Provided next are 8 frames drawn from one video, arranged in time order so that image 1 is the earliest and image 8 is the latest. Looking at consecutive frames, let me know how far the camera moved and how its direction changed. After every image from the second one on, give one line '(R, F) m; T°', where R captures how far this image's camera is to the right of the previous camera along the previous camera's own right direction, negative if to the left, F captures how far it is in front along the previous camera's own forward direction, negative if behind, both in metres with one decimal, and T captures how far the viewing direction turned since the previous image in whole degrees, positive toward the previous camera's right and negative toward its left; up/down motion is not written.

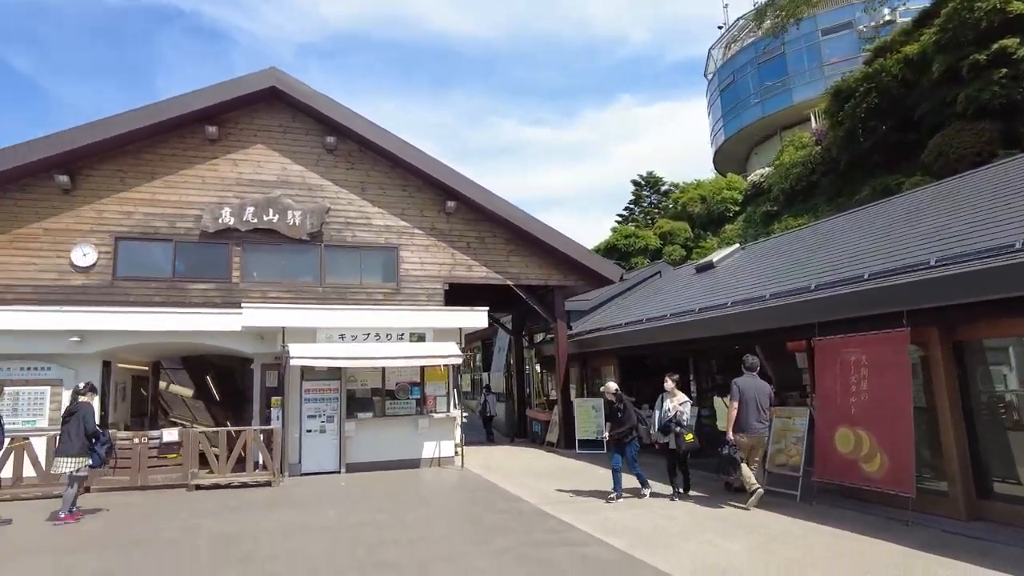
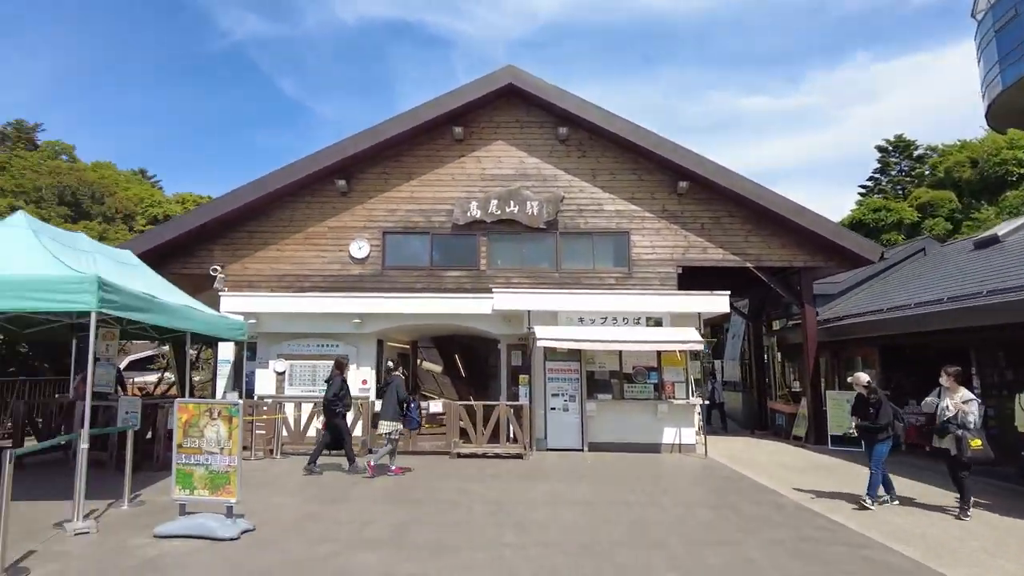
(-0.4, -0.1) m; -19°
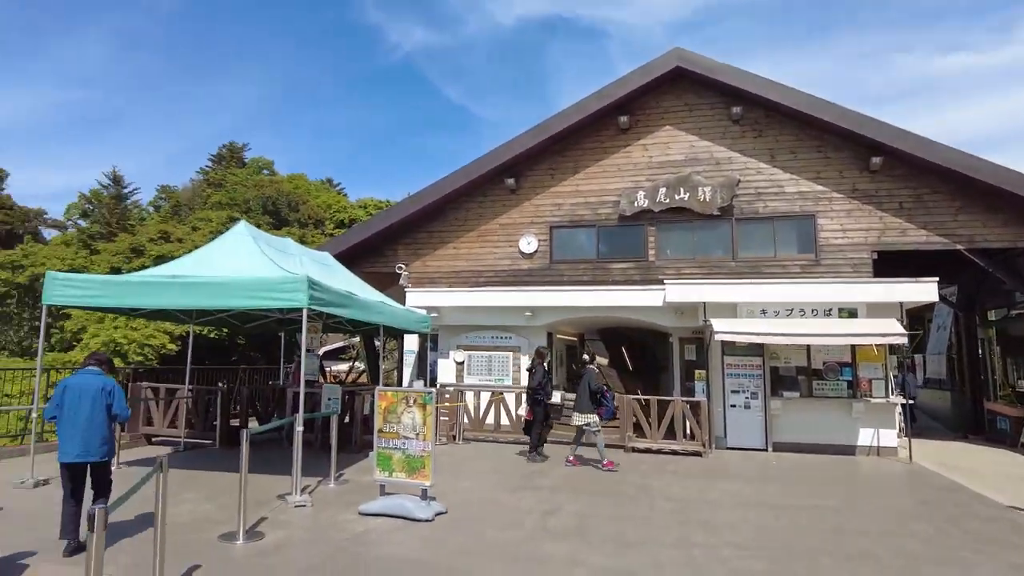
(-0.2, +0.1) m; -14°
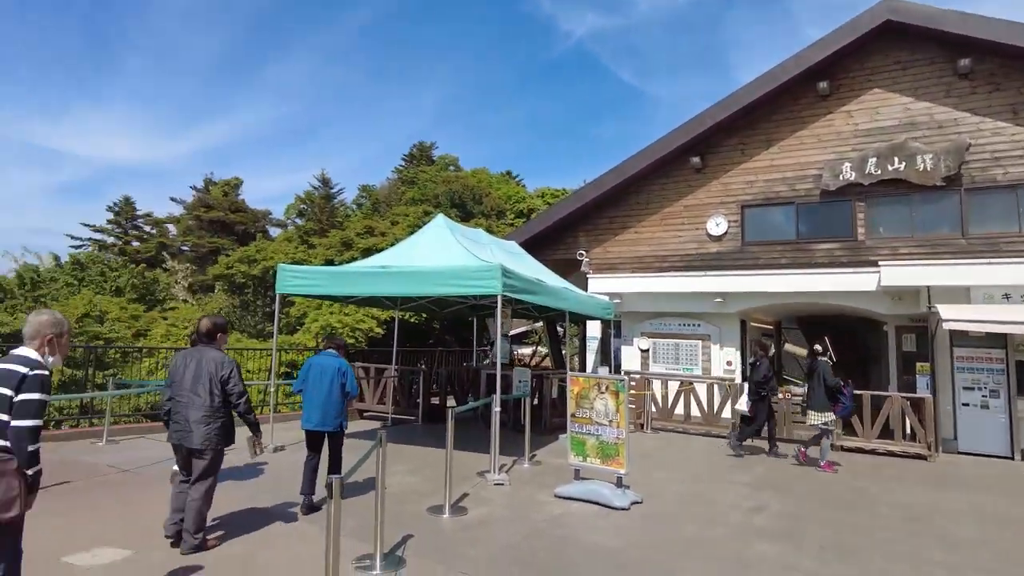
(-0.2, +0.1) m; -15°
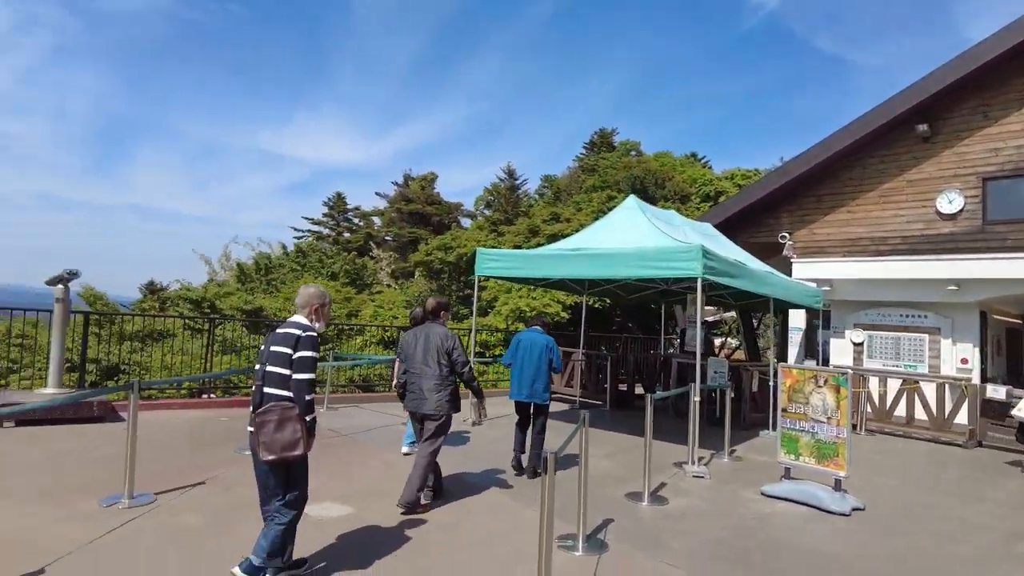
(-0.2, +0.1) m; -15°
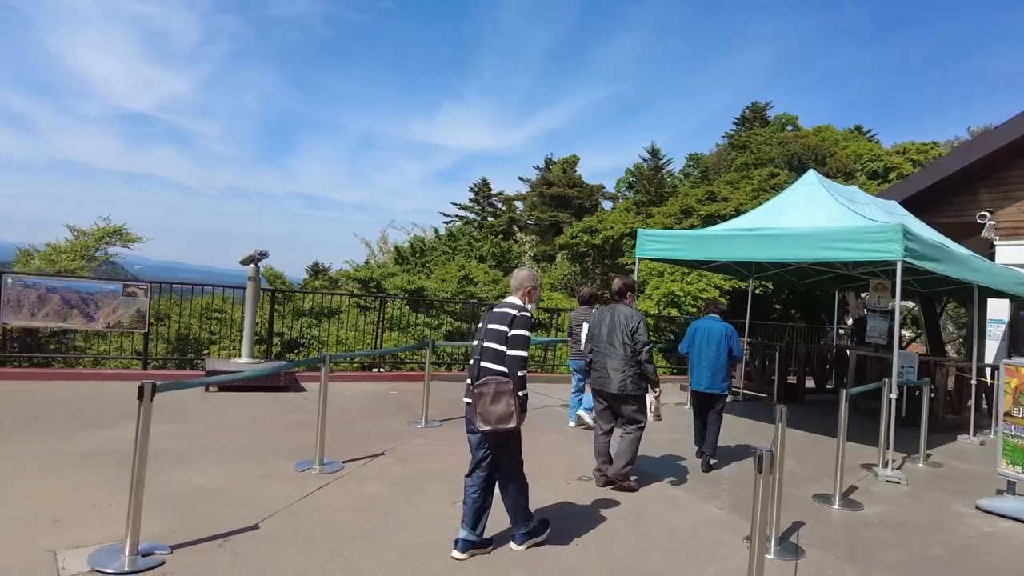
(-0.3, +0.1) m; -12°
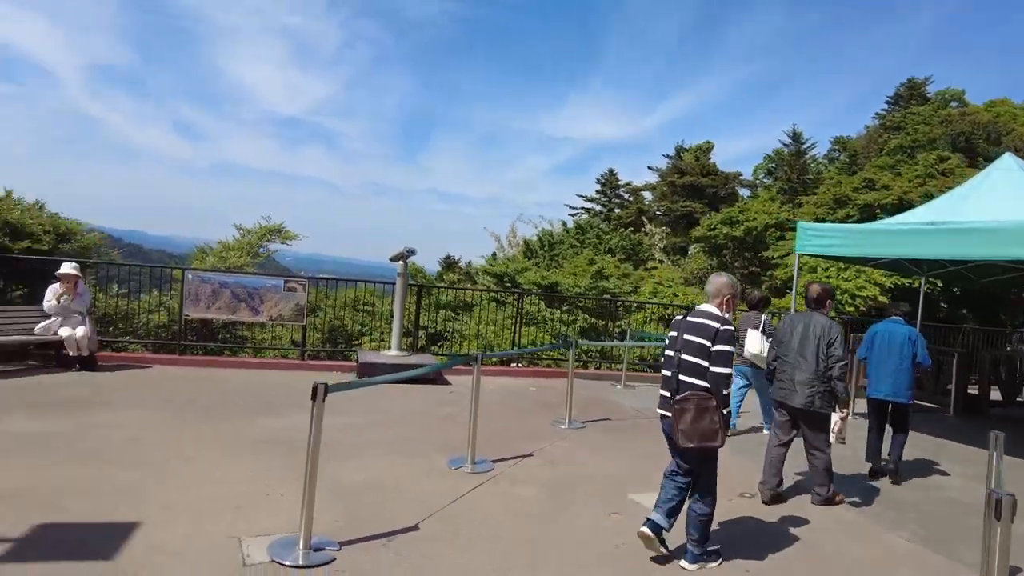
(-0.2, +0.2) m; -11°
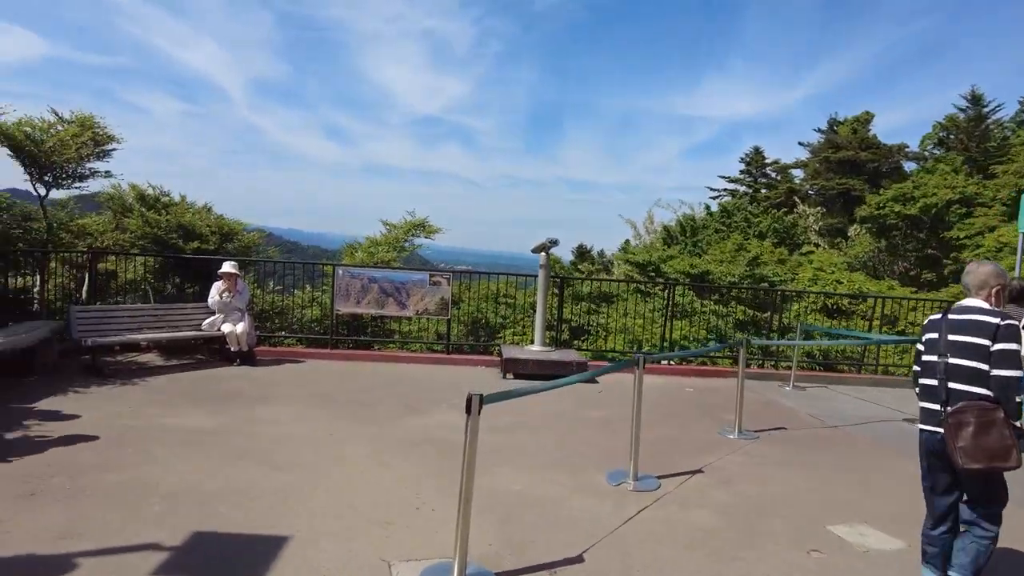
(-0.2, +0.5) m; -12°
